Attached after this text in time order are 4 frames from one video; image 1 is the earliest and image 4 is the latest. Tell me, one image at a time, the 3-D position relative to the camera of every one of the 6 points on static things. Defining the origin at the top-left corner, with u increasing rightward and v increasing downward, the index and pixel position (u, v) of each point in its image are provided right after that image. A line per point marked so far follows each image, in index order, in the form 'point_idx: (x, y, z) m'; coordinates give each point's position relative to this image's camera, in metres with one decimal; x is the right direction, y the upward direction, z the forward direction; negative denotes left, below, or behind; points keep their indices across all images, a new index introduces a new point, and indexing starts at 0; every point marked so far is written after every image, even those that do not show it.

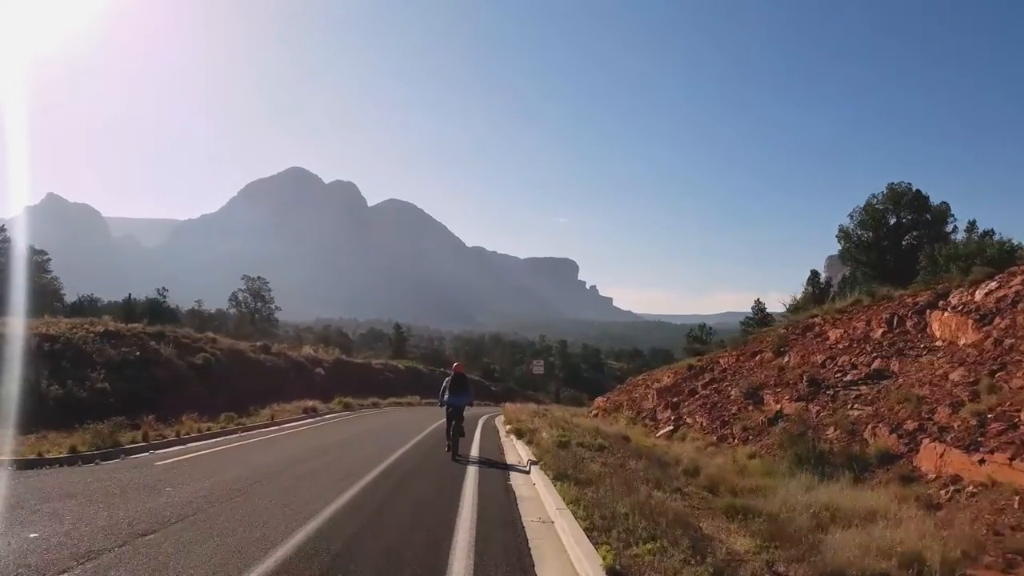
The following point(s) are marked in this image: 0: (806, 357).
0: (+7.9, -1.9, +17.3) m
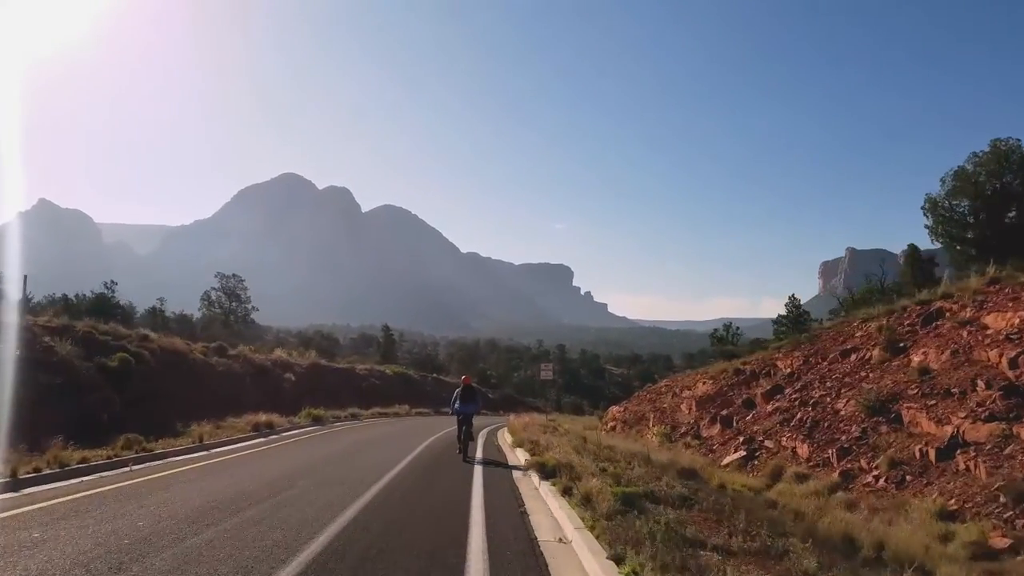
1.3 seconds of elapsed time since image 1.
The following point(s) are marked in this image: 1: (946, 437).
0: (+8.2, -1.2, +11.8) m
1: (+6.7, -2.3, +10.0) m
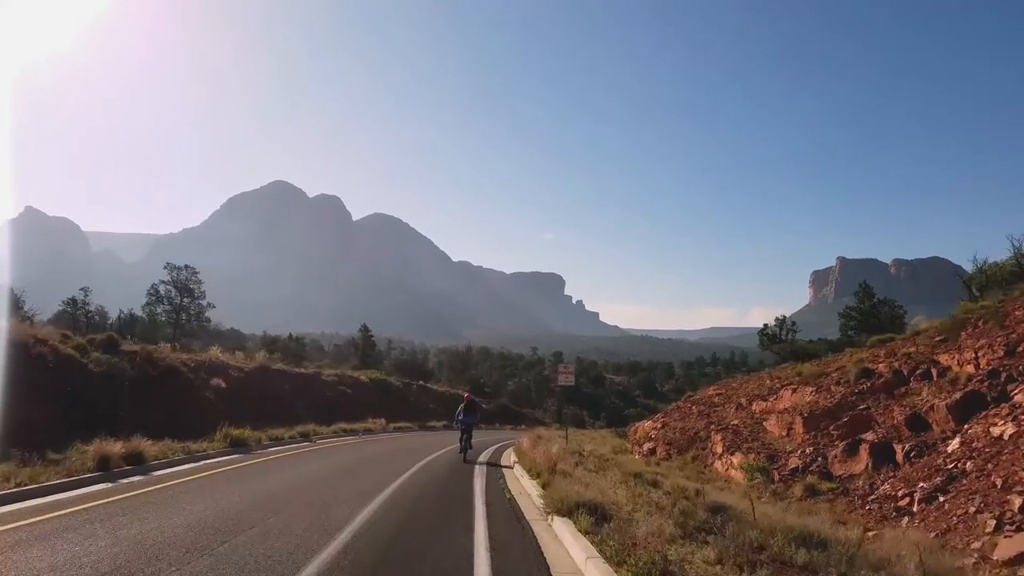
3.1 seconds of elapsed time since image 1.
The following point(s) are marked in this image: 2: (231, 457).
0: (+8.7, 0.0, +3.8) m
1: (+7.2, -1.1, +2.0) m
2: (-7.4, -4.5, +17.1) m
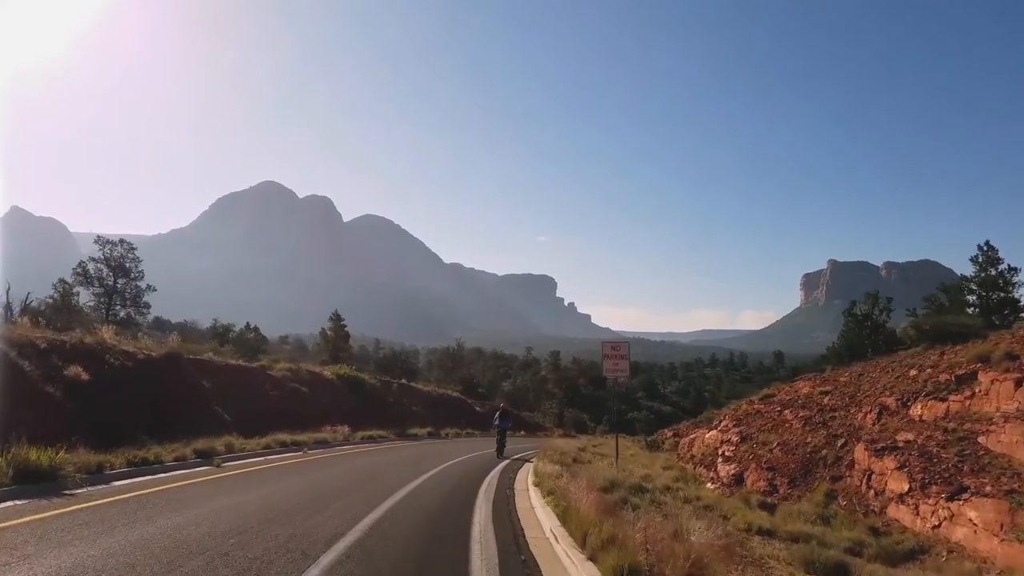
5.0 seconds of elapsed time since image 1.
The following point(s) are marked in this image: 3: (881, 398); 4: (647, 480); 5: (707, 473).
0: (+9.3, +1.5, -4.3) m
1: (+7.8, +0.4, -6.1) m
2: (-7.0, -3.0, +8.8) m
3: (+8.6, -2.5, +15.1) m
4: (+2.8, -4.0, +13.8) m
5: (+5.3, -5.0, +17.5) m
